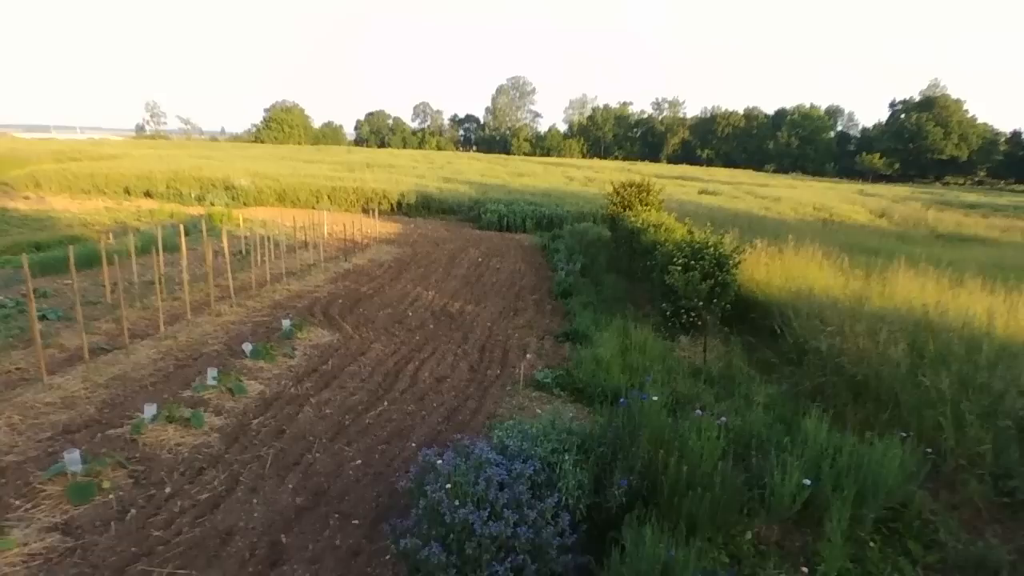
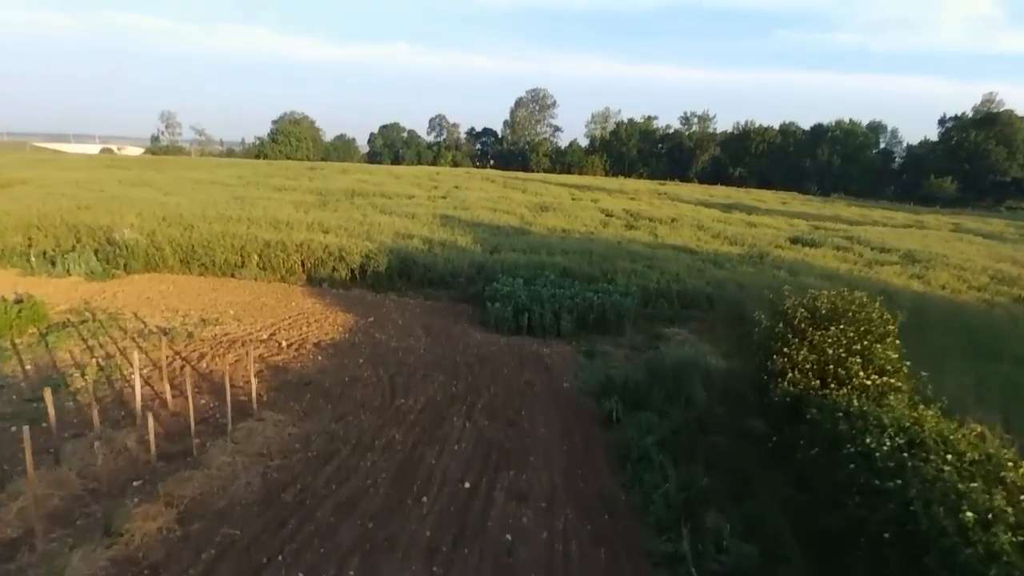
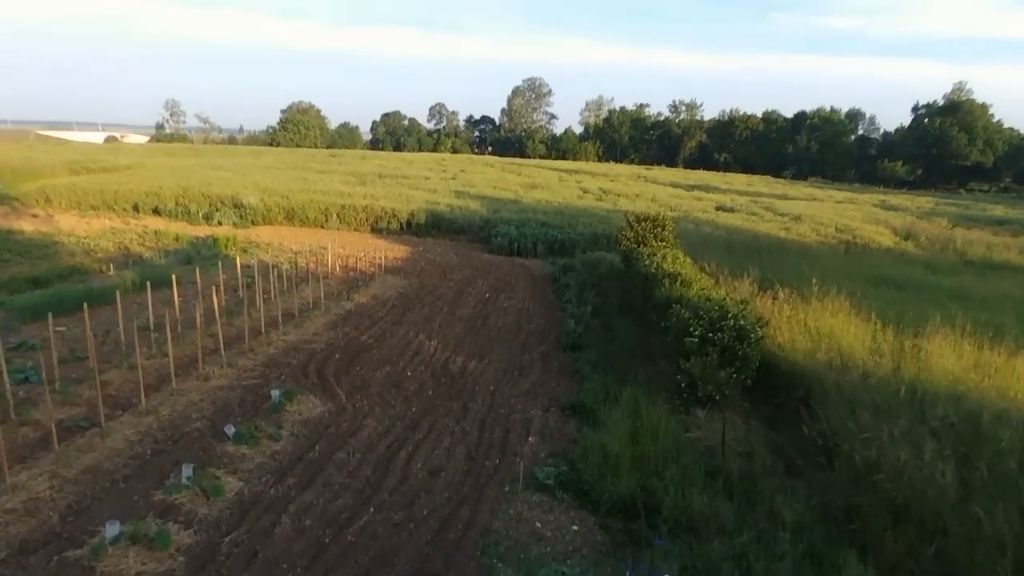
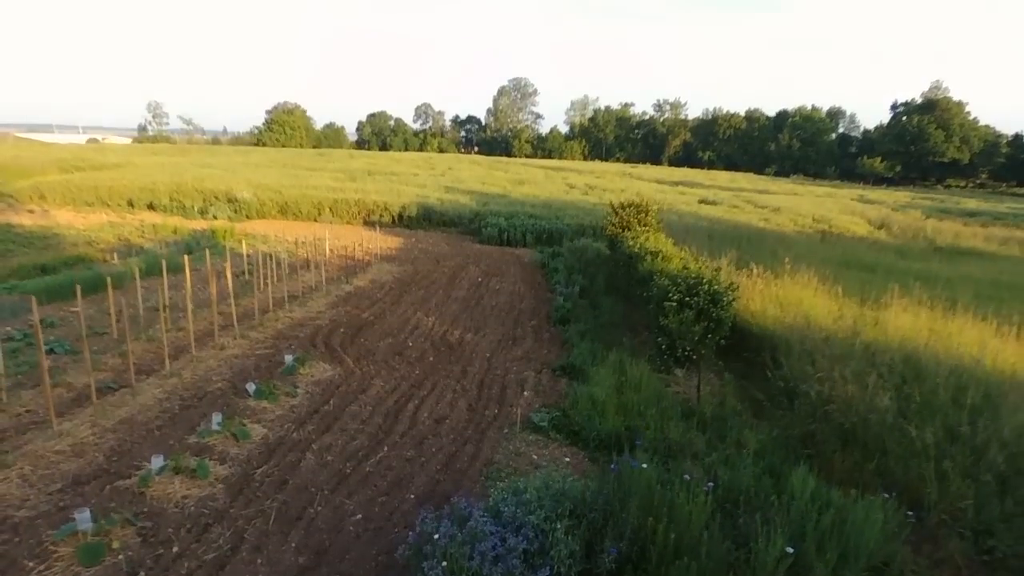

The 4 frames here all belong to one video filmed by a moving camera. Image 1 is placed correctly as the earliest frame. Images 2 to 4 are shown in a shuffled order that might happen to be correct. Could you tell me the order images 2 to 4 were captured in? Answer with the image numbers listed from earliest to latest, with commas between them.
4, 3, 2
